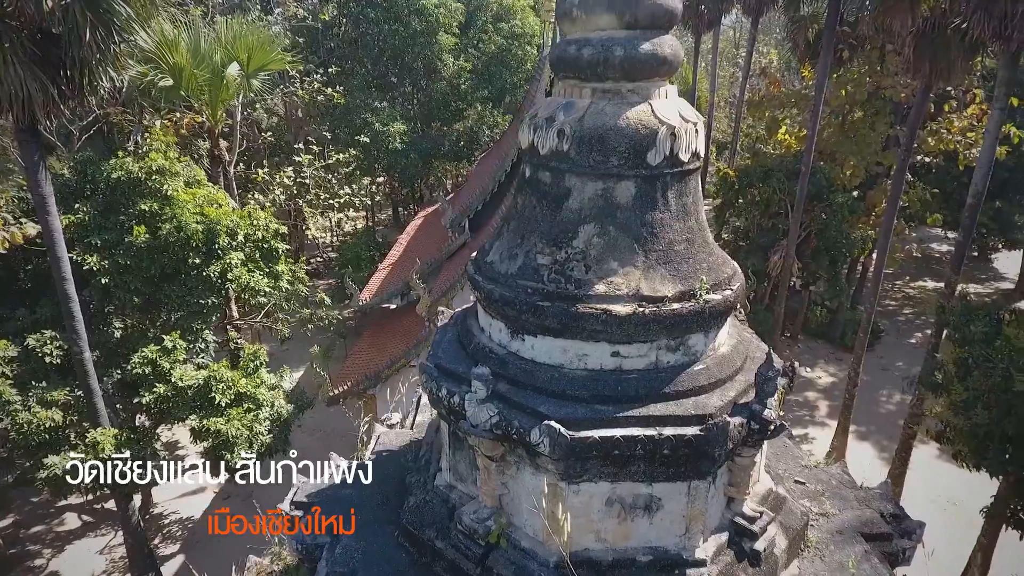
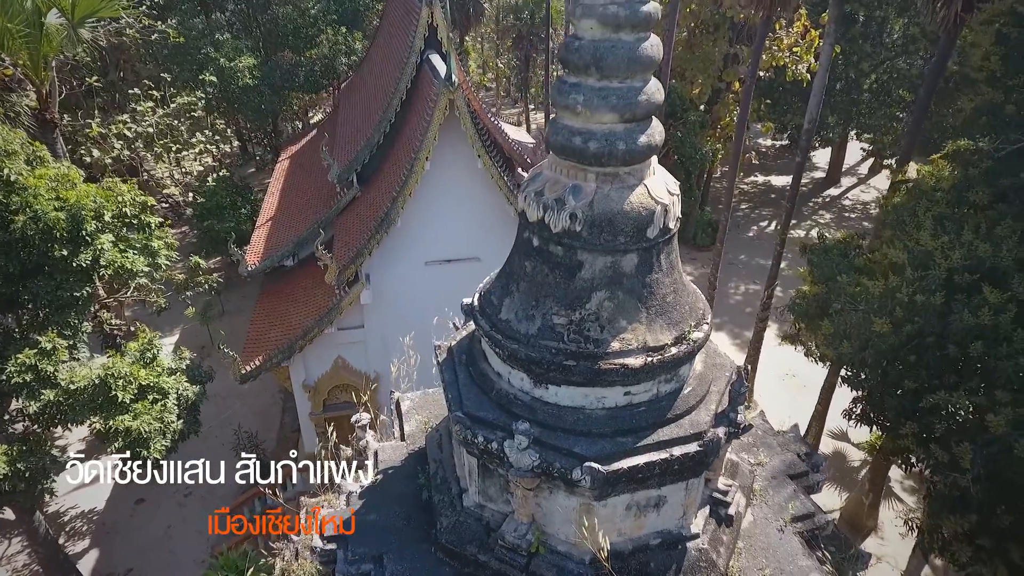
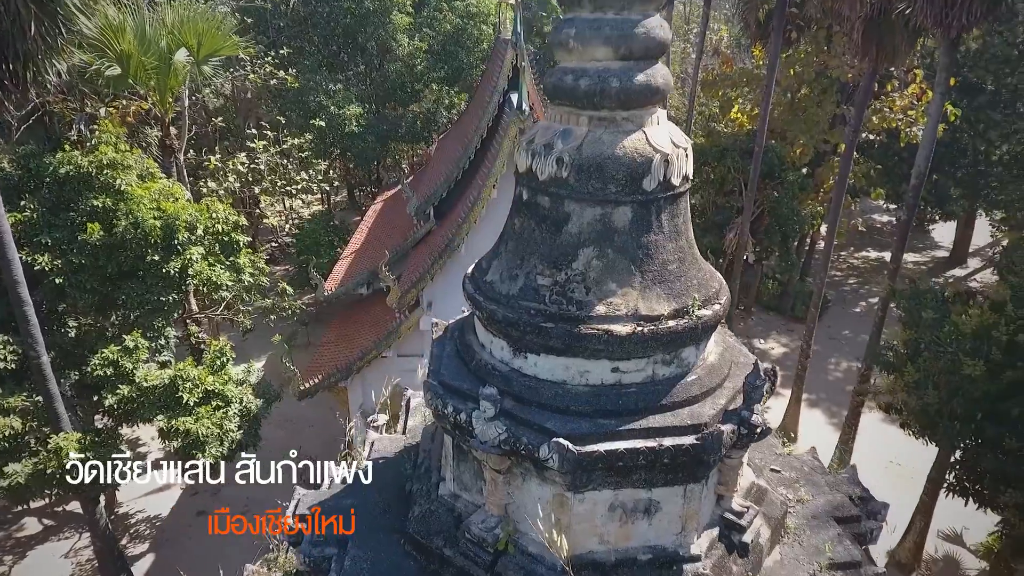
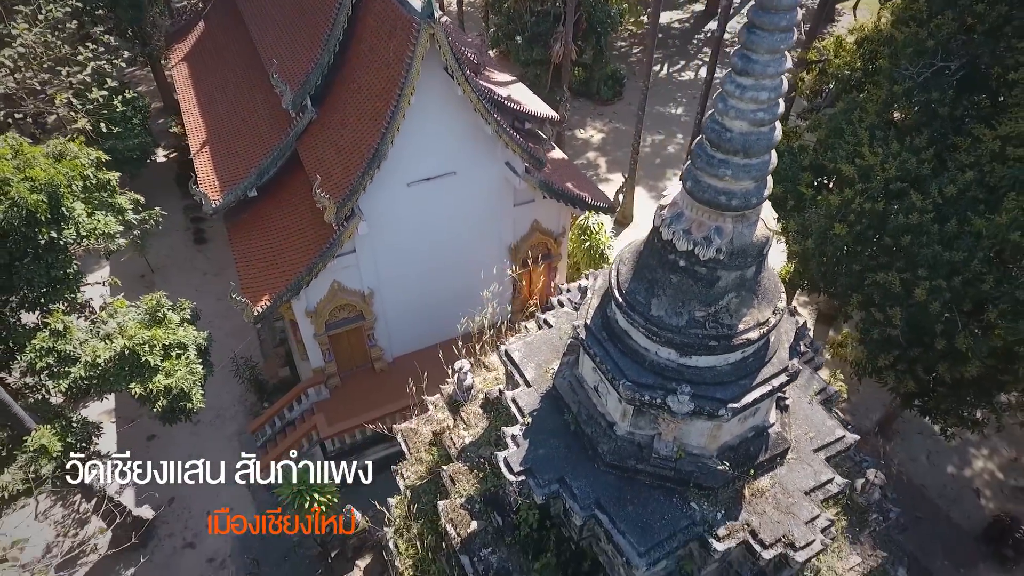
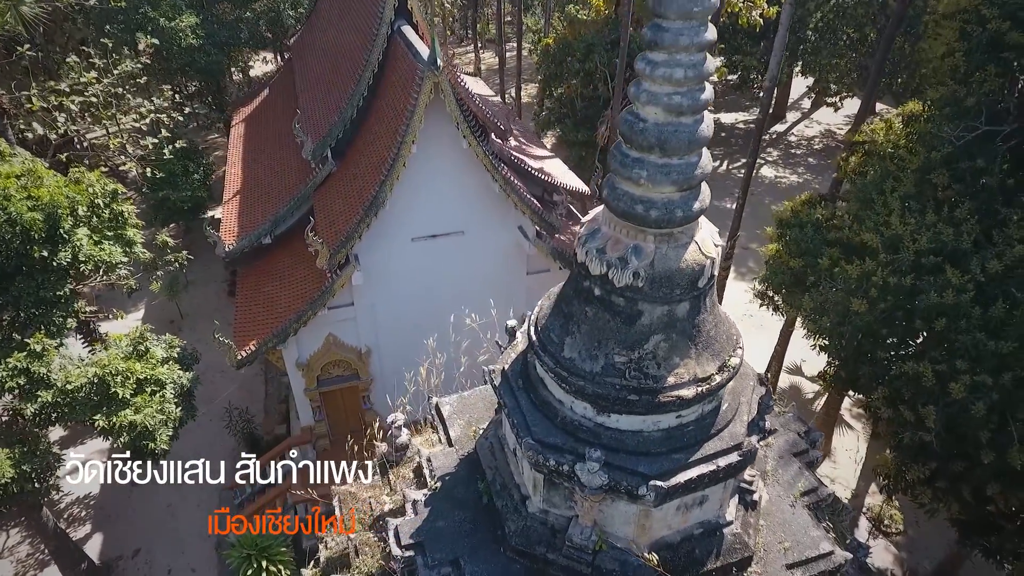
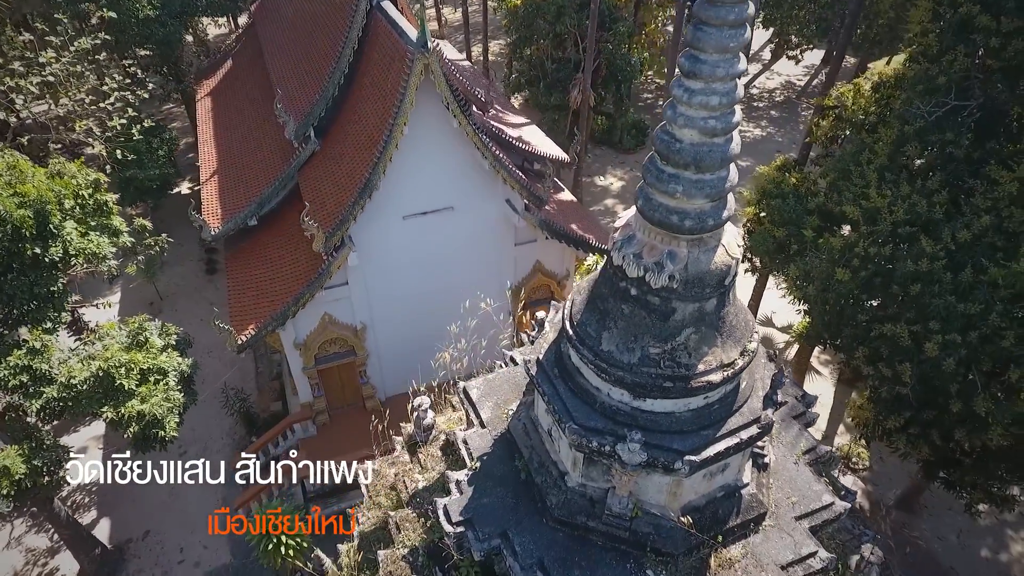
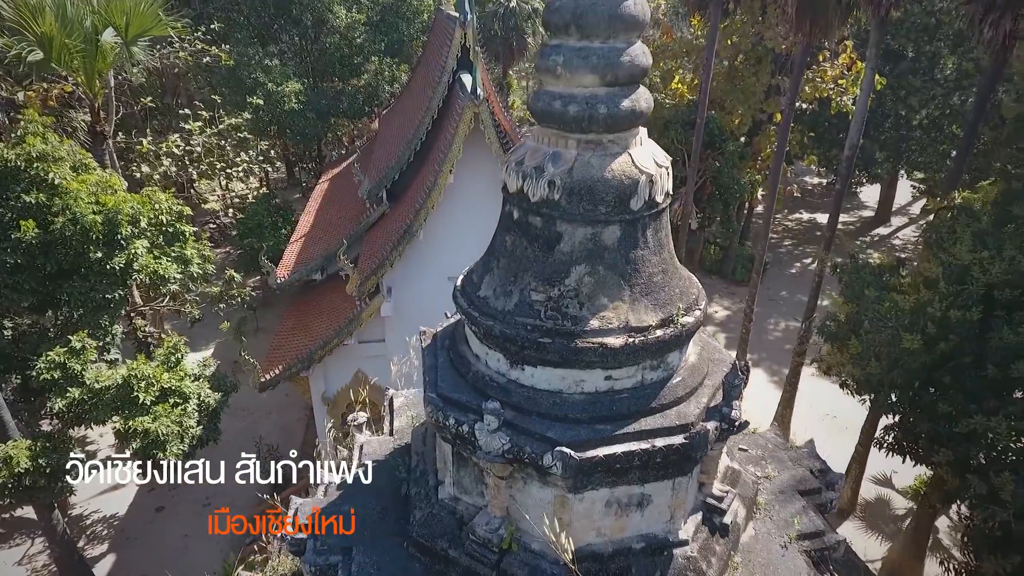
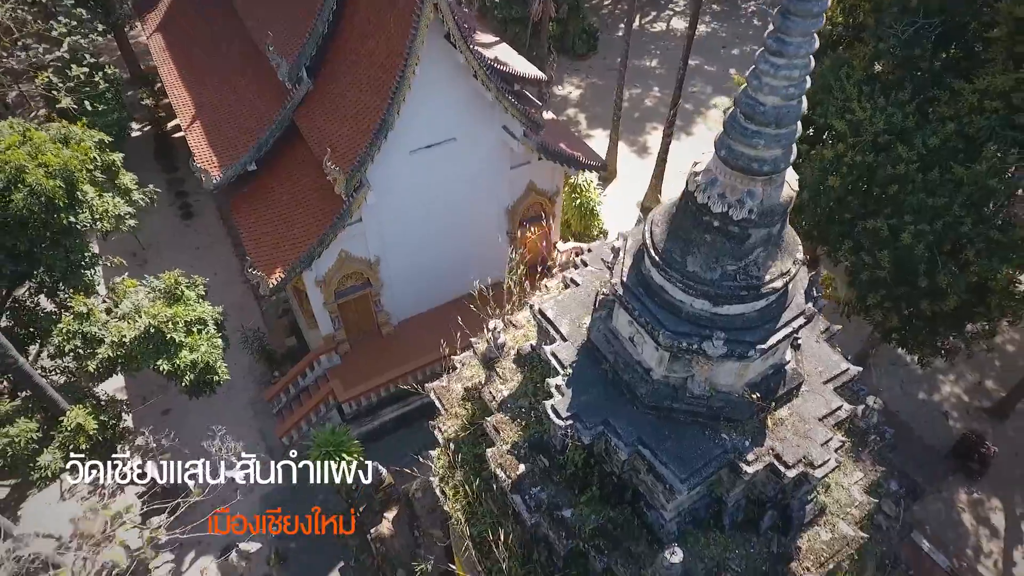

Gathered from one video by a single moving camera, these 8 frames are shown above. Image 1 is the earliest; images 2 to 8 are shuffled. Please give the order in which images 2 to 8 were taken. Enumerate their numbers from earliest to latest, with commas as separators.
3, 7, 2, 5, 6, 4, 8
